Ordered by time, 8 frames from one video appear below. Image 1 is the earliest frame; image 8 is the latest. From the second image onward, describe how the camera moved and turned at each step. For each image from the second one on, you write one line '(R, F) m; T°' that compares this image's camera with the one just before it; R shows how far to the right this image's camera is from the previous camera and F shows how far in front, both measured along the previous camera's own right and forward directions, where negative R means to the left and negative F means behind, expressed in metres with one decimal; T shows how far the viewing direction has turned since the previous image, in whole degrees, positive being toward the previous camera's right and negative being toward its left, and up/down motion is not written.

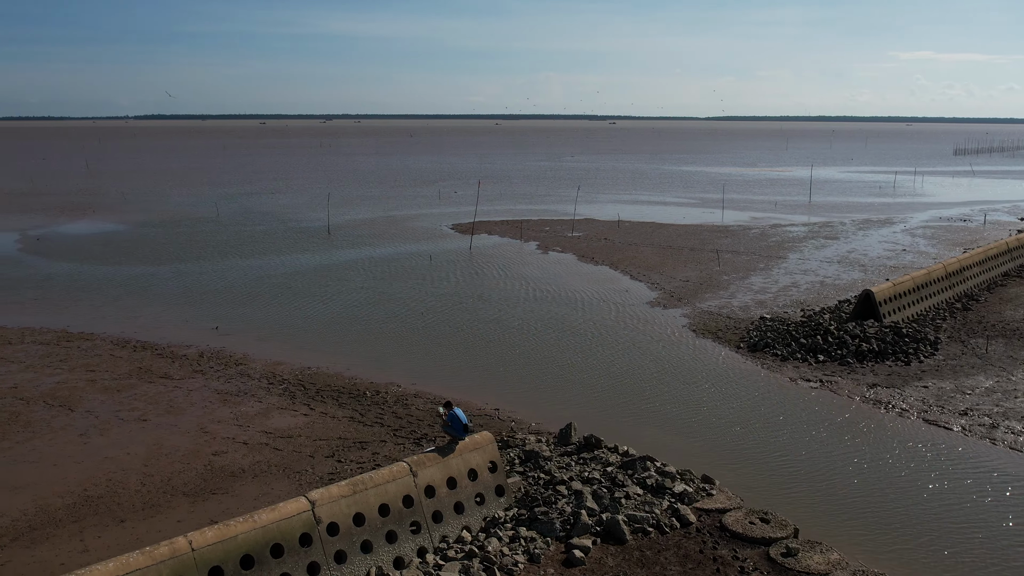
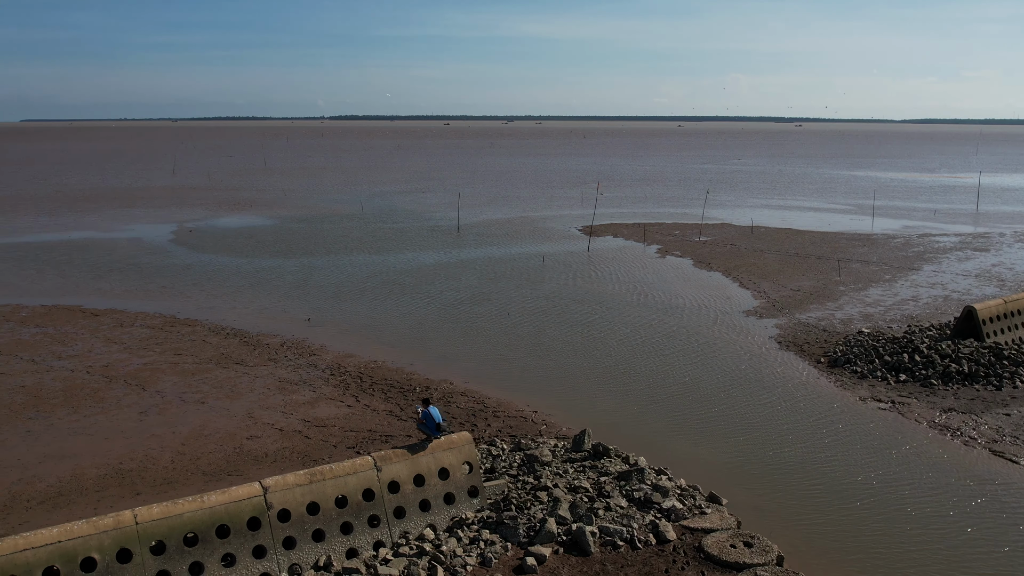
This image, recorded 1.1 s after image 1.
(+2.2, +0.2) m; -11°
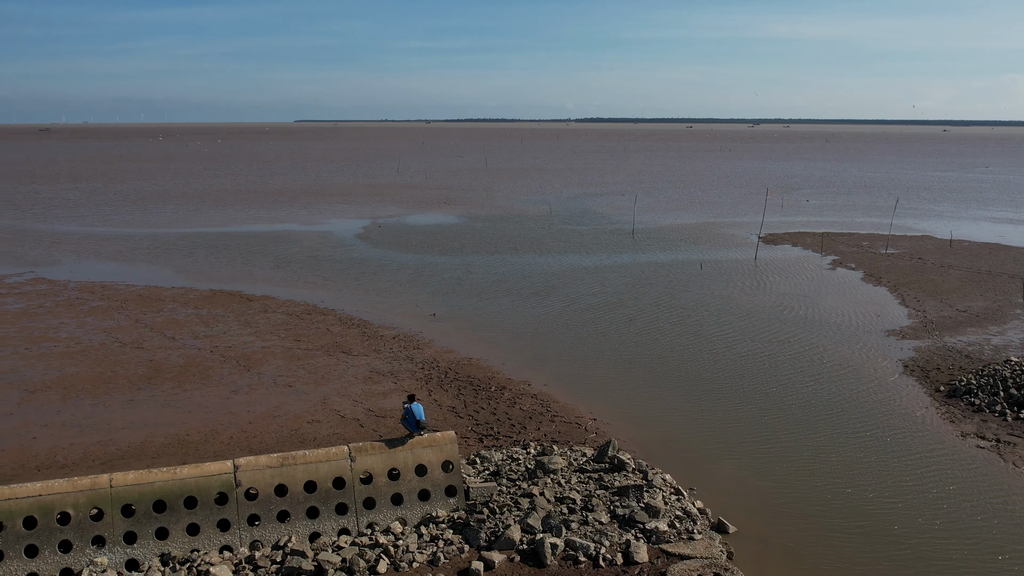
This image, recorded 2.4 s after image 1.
(+2.7, +0.4) m; -15°
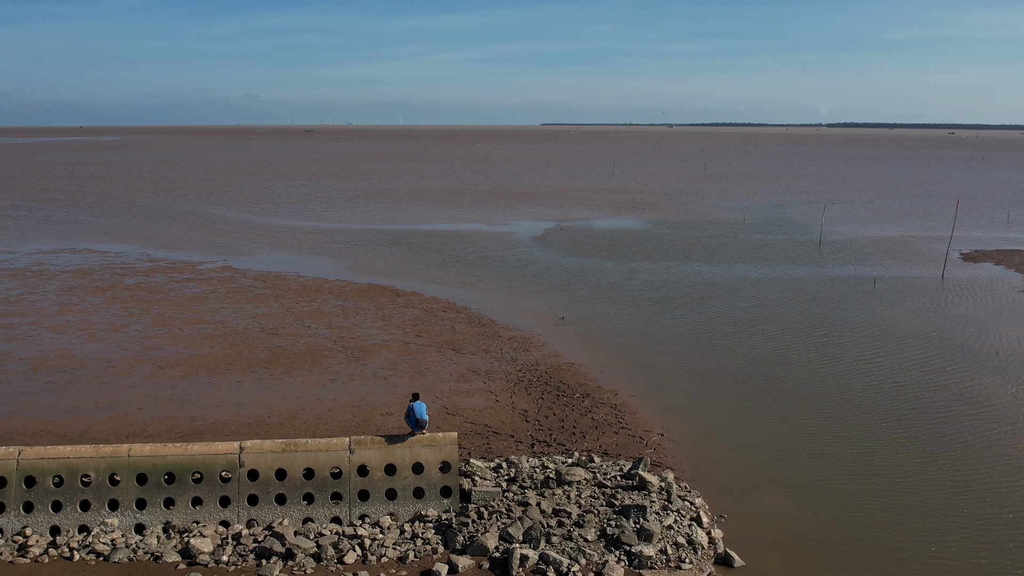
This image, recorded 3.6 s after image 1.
(+2.5, +0.4) m; -15°
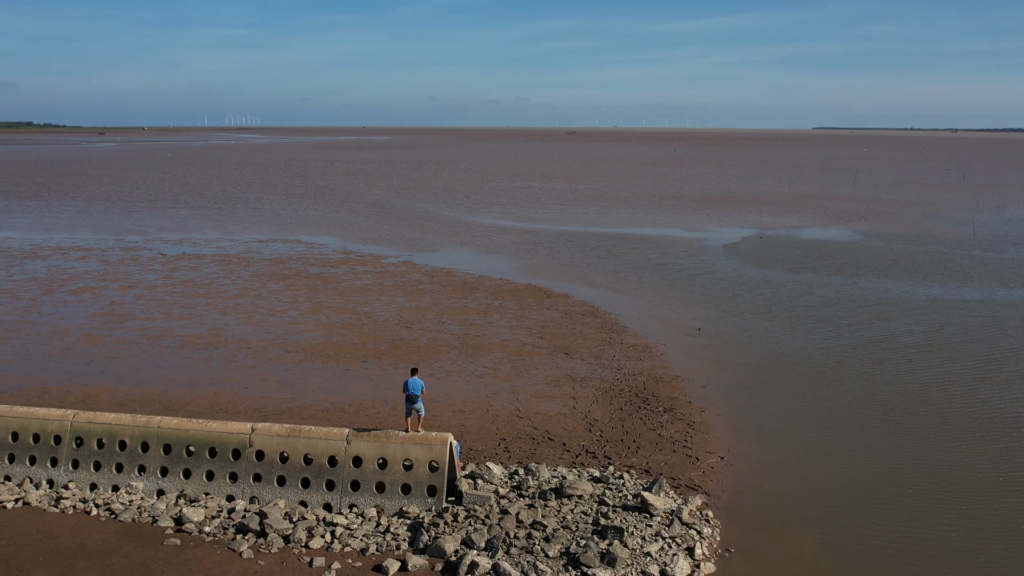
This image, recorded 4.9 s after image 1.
(+2.9, +0.5) m; -16°
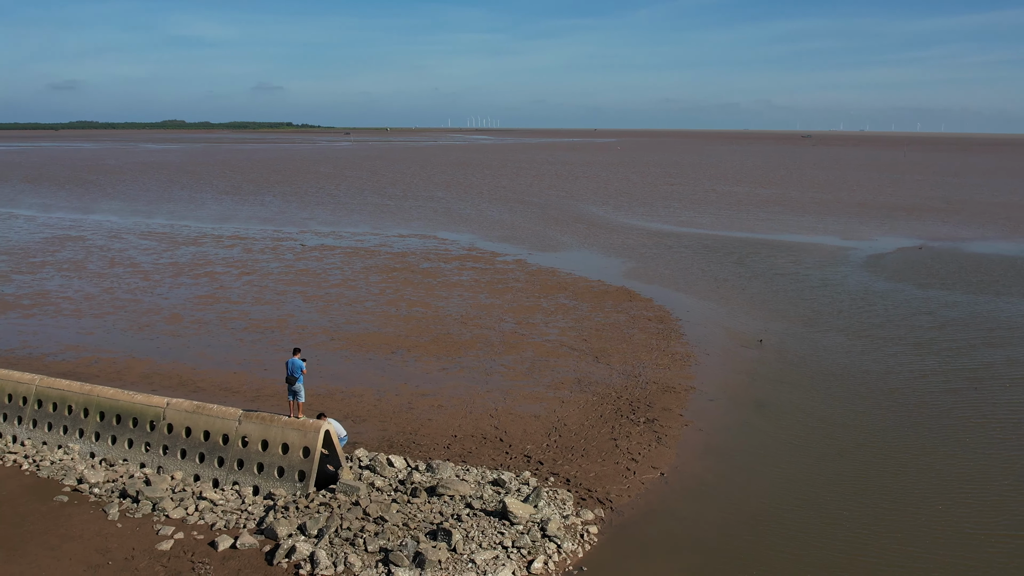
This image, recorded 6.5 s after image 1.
(+4.0, +0.7) m; -15°
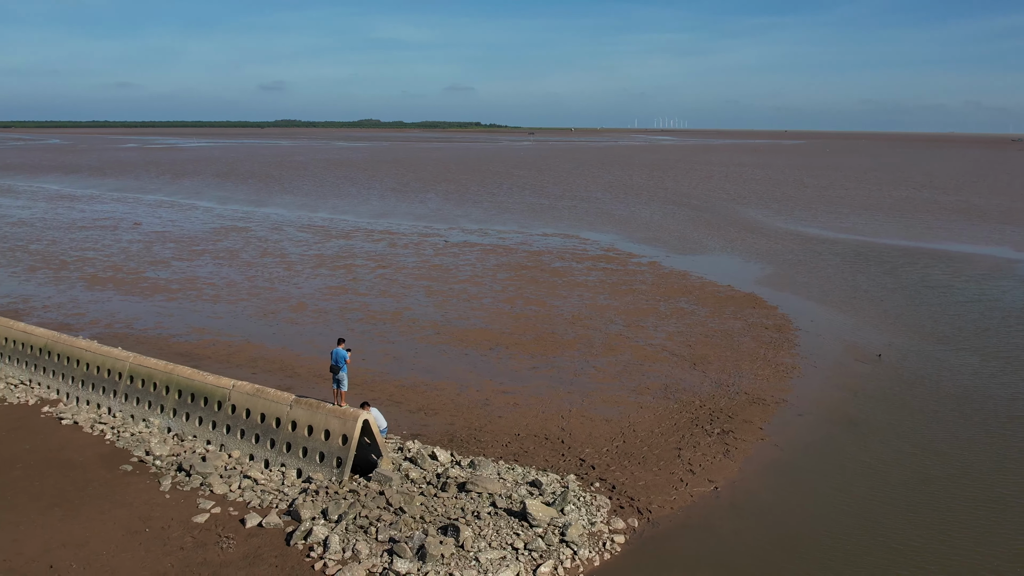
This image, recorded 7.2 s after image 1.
(+1.7, +0.3) m; -11°
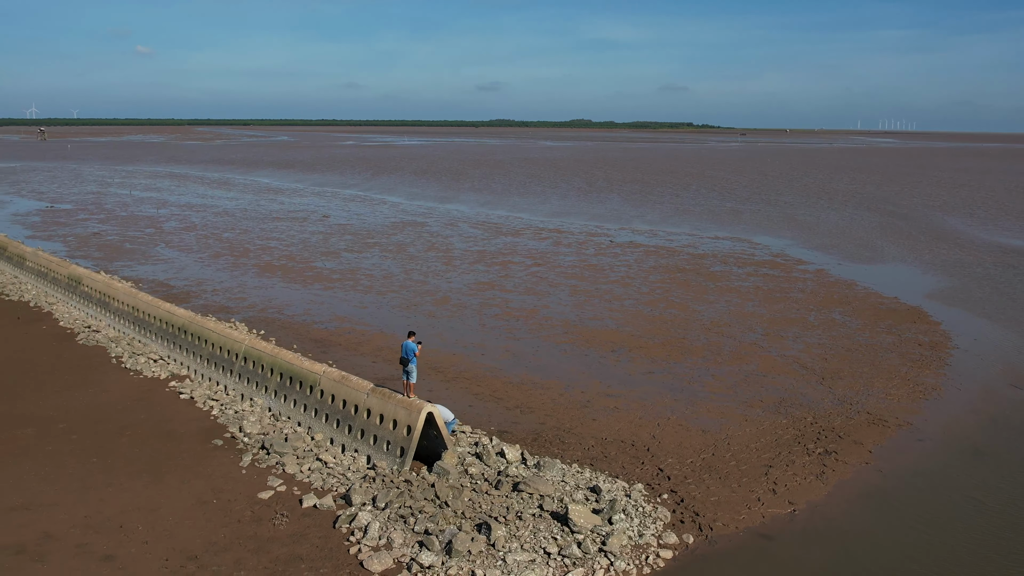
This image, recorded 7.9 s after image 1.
(+1.6, +0.3) m; -13°
